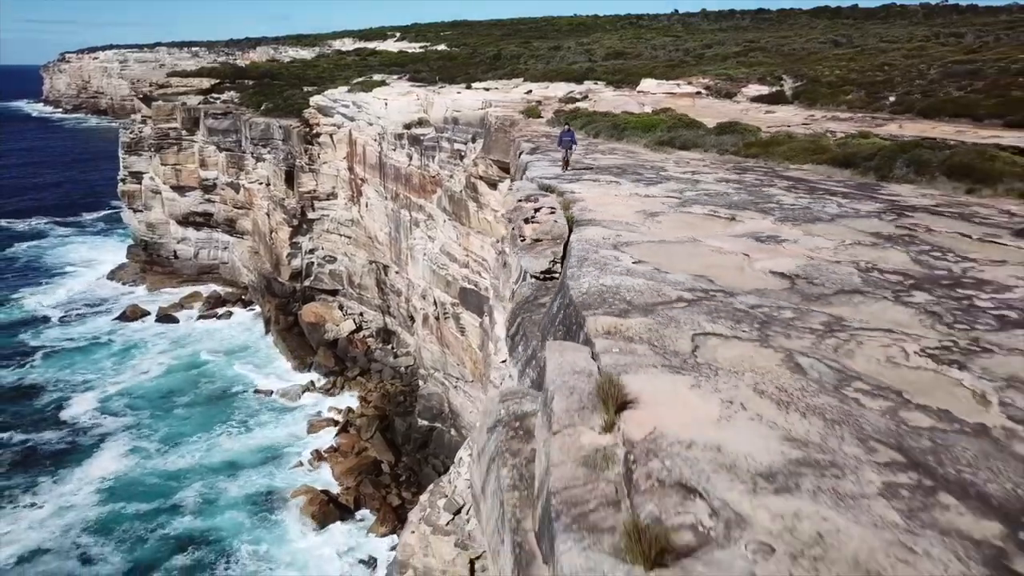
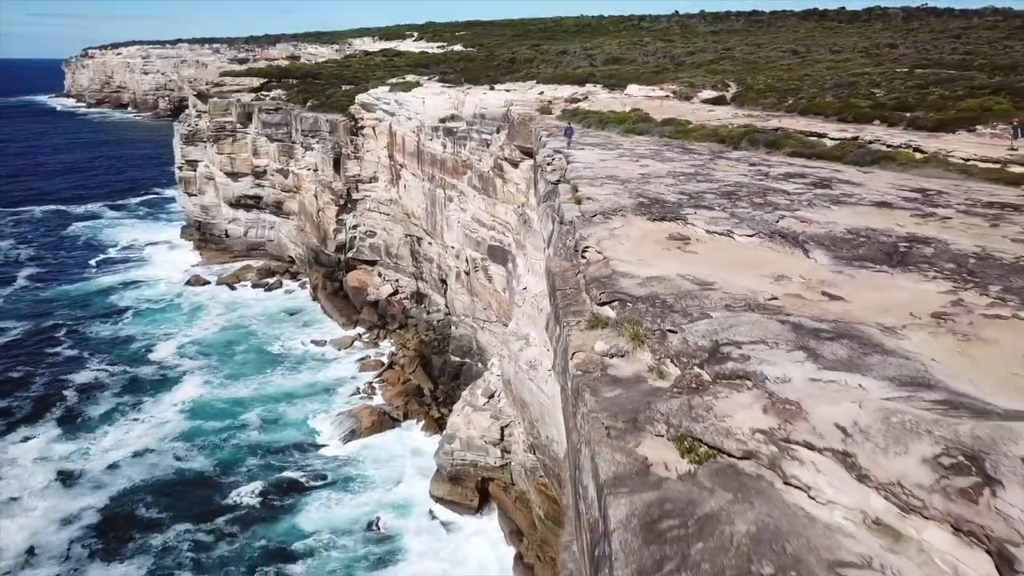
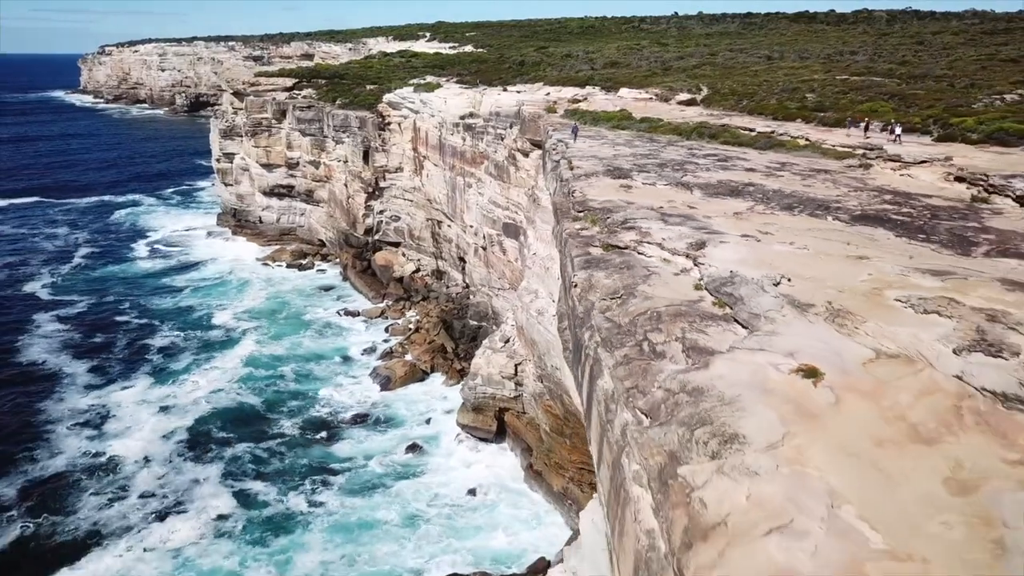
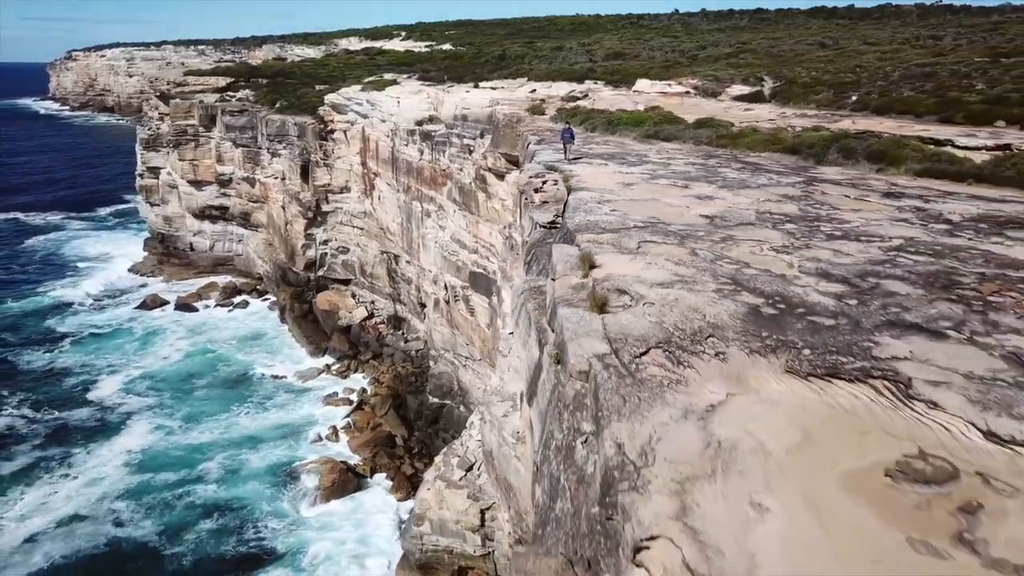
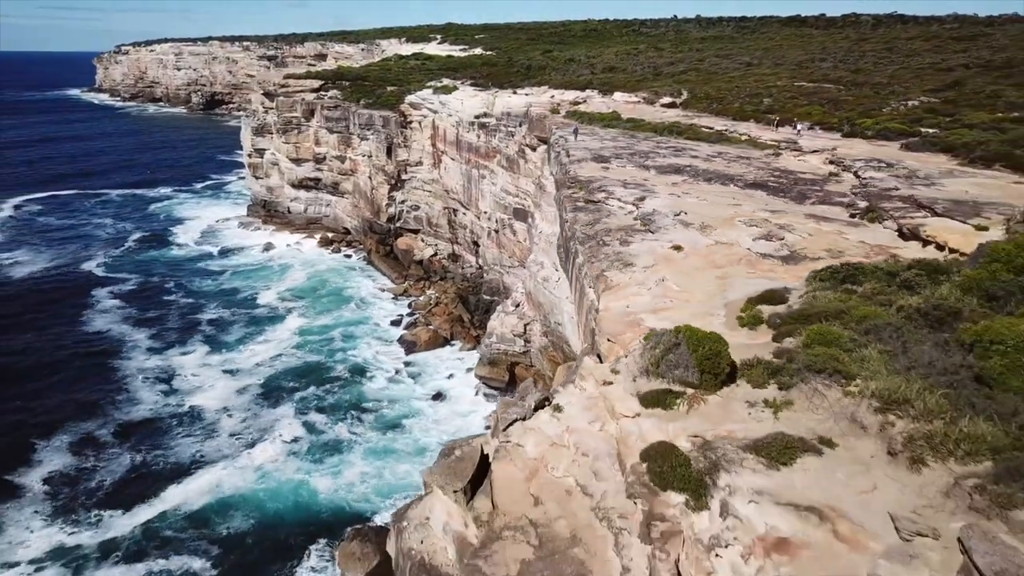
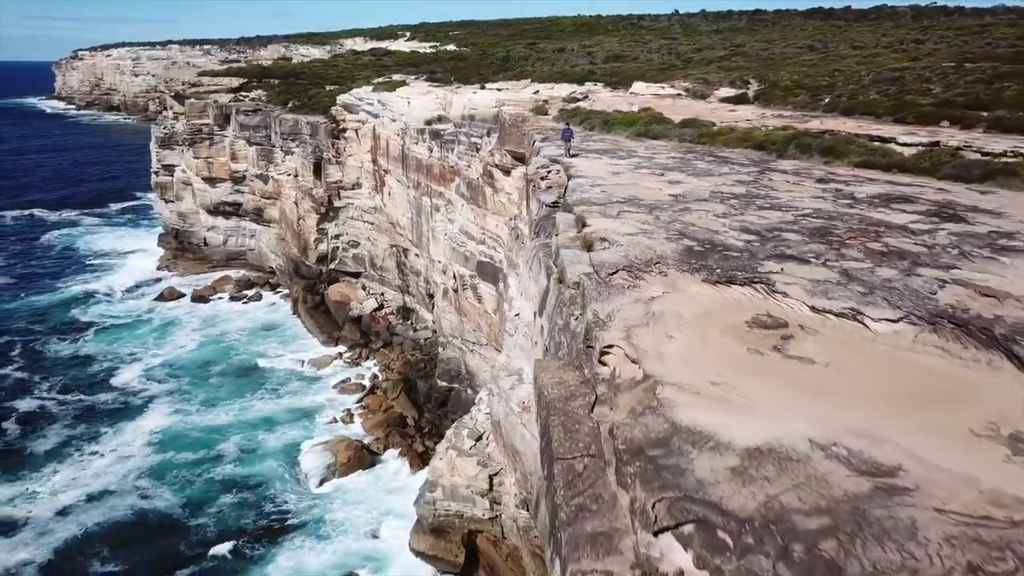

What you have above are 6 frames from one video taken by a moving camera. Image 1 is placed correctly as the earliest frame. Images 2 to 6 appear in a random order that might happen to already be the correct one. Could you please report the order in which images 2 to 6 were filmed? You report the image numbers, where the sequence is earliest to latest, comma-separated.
4, 6, 2, 3, 5
